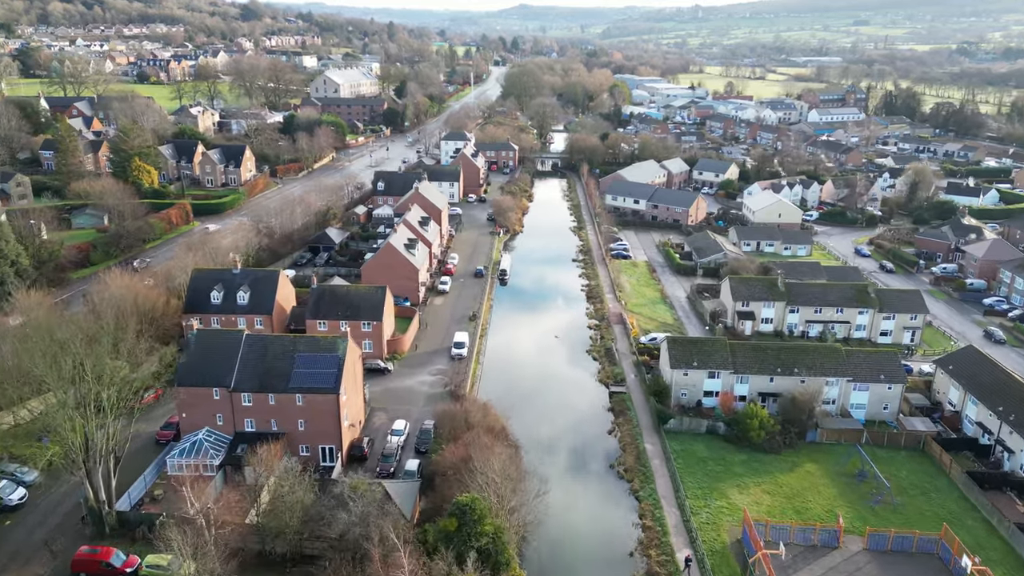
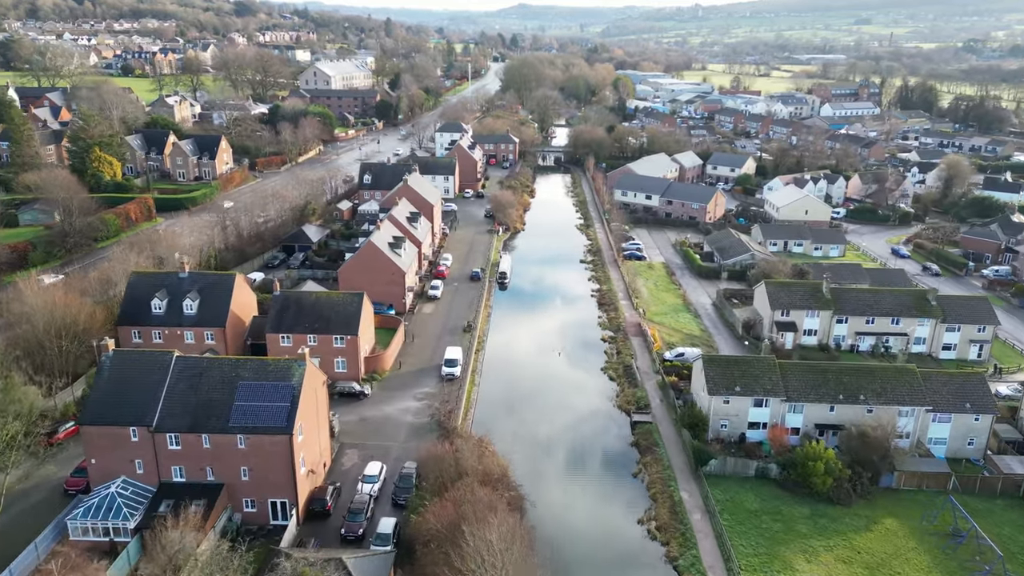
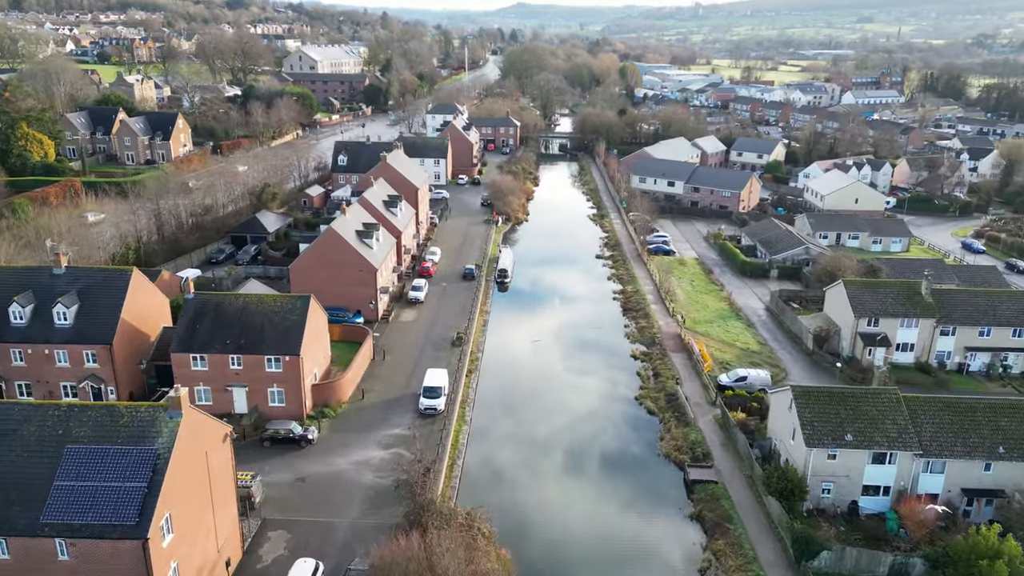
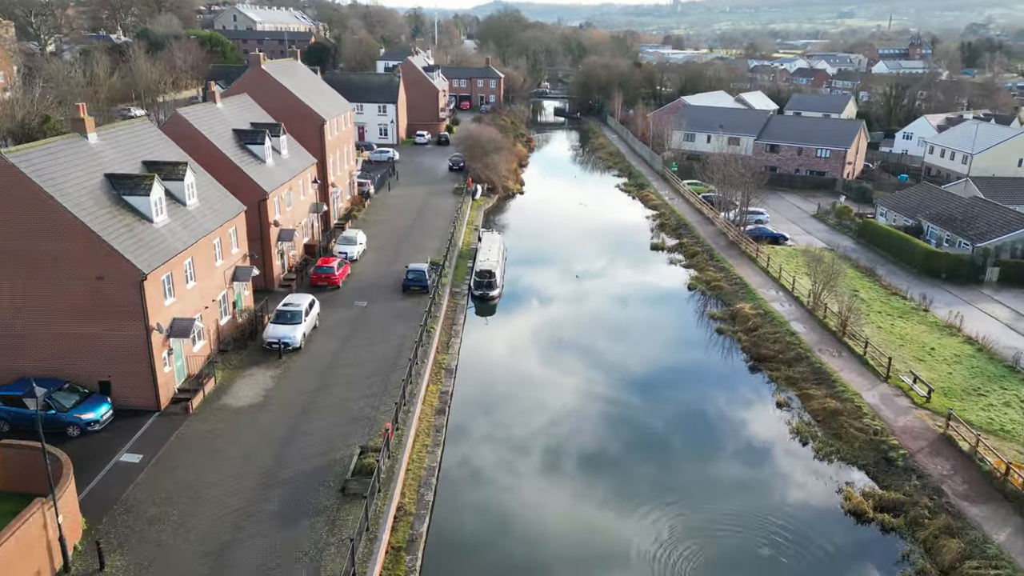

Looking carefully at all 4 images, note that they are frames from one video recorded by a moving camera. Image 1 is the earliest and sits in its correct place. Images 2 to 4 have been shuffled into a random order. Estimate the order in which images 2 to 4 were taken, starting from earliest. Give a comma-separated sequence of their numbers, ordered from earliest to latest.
2, 3, 4
